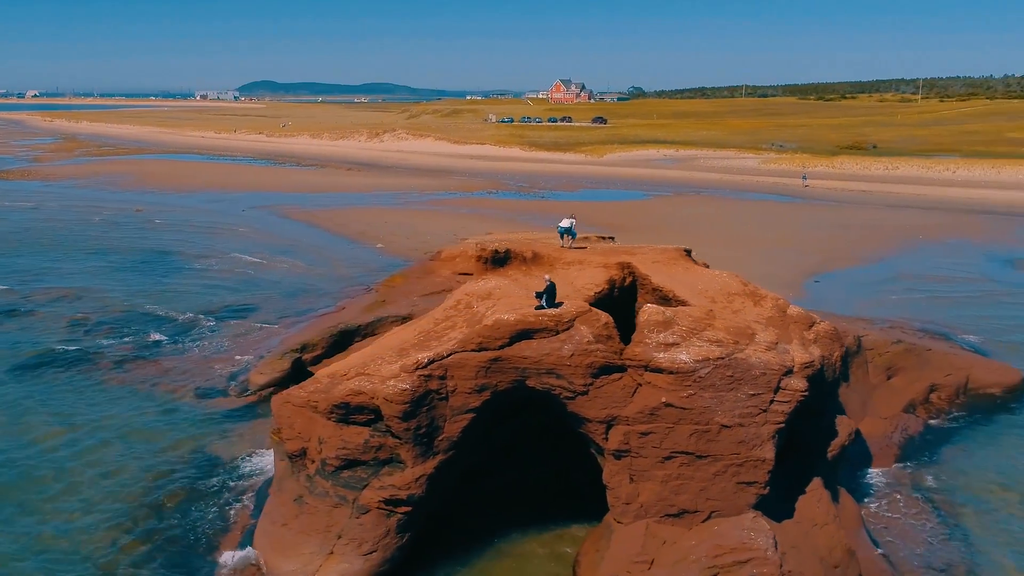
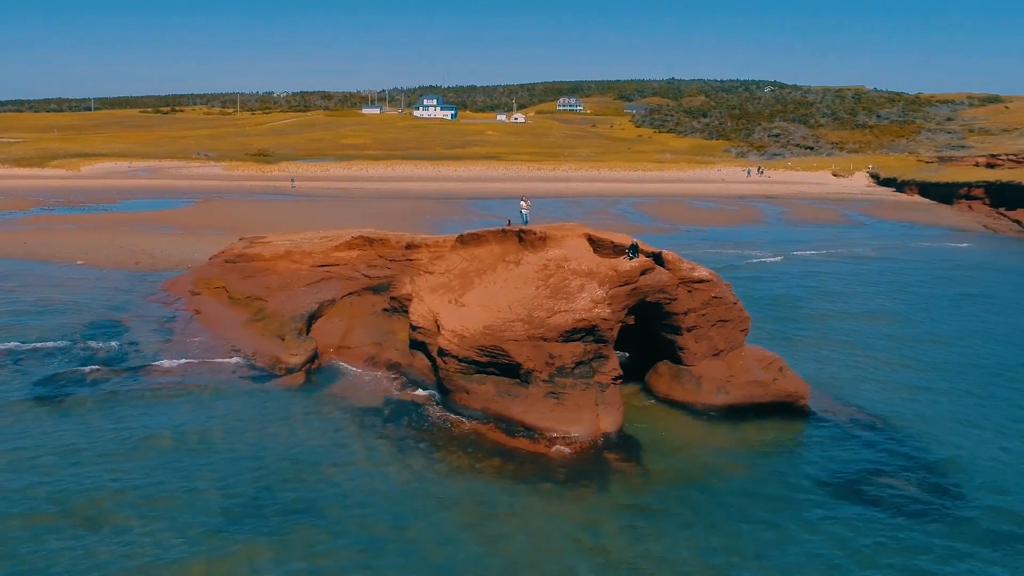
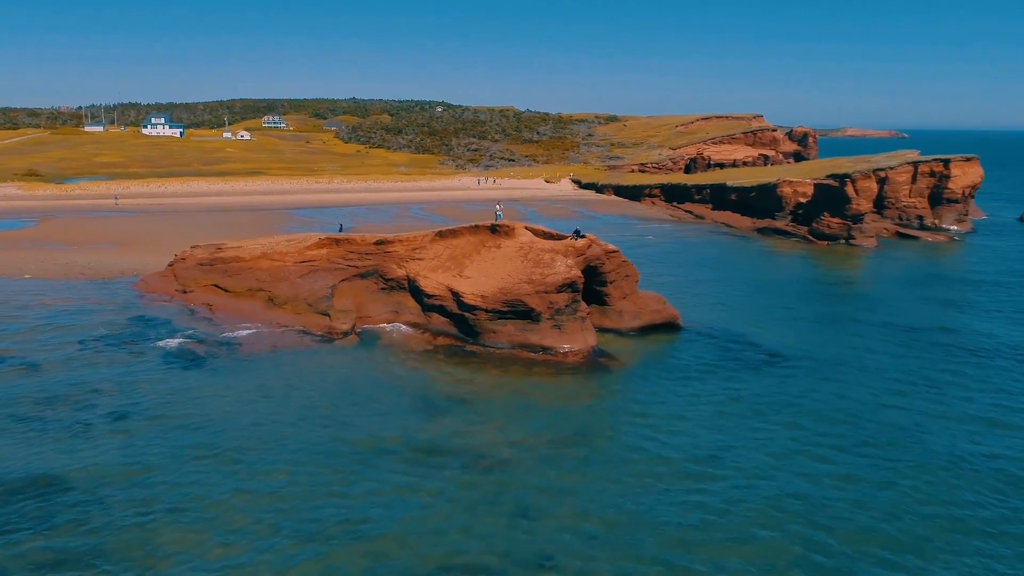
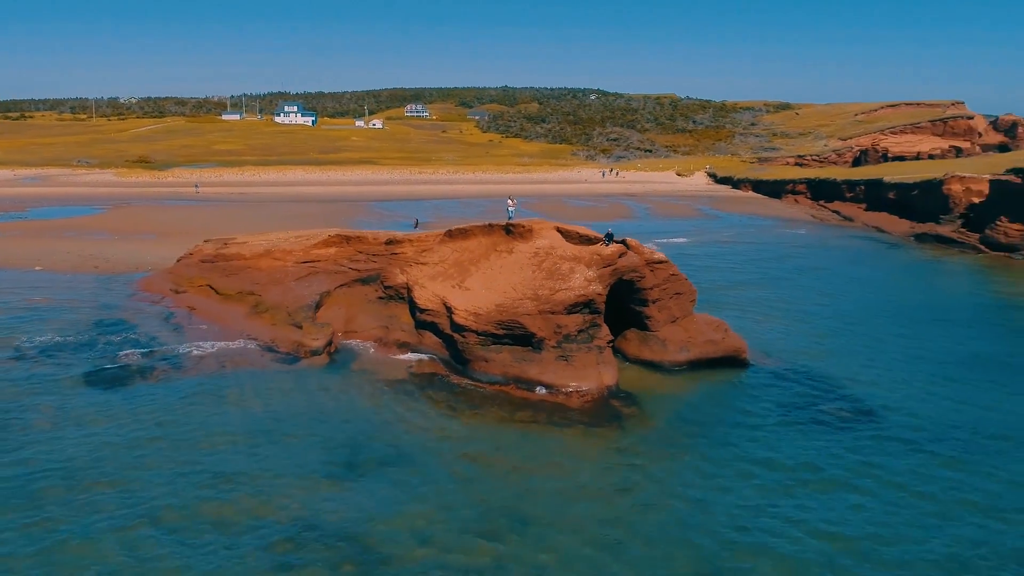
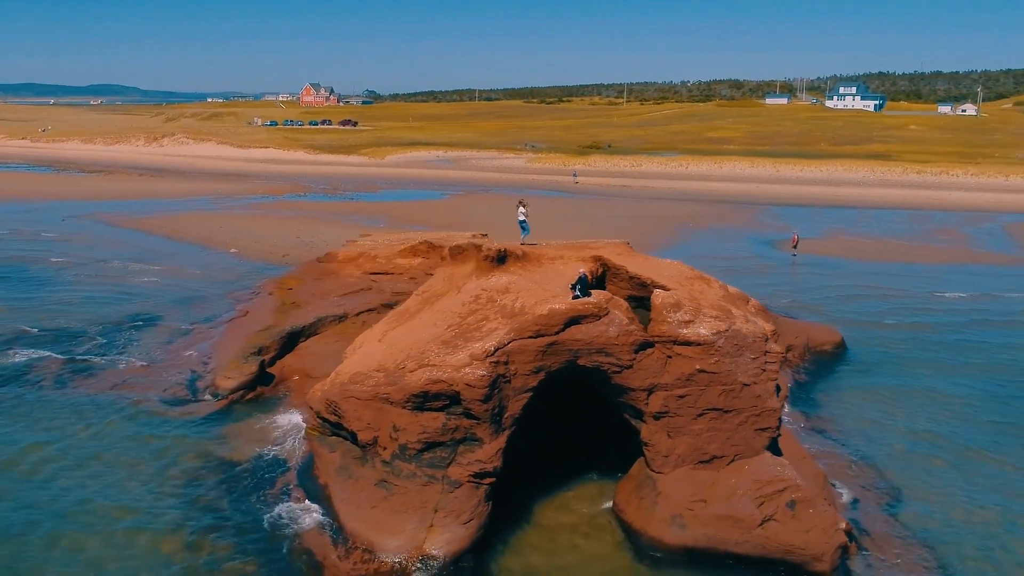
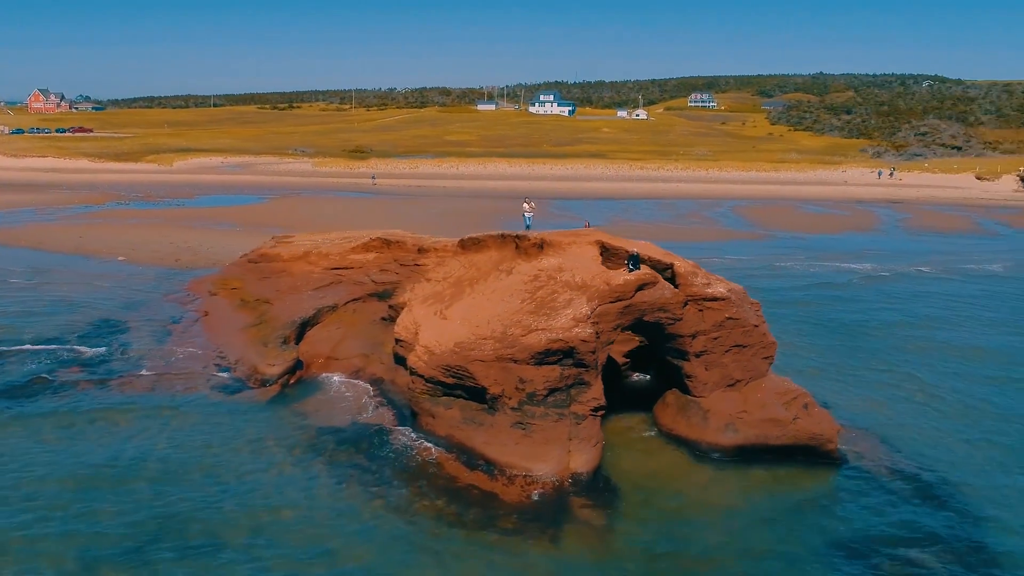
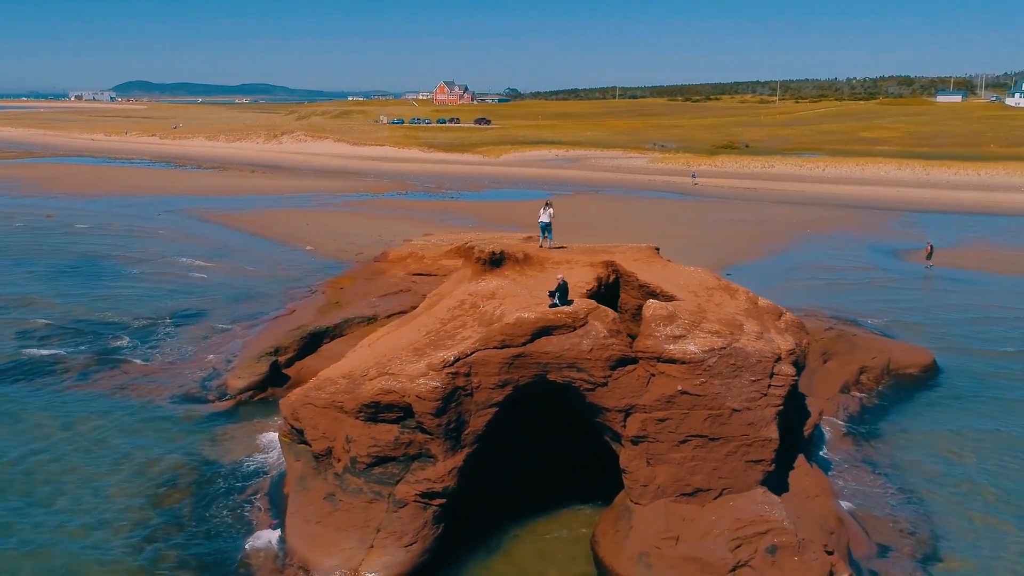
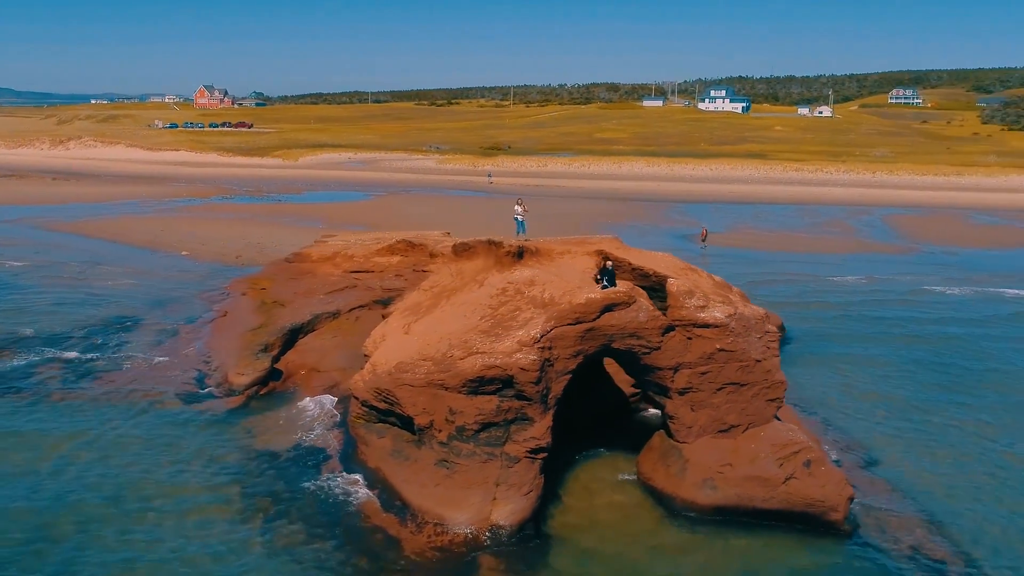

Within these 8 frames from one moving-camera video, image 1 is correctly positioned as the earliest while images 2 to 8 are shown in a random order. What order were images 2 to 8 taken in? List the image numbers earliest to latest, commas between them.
7, 5, 8, 6, 2, 4, 3
